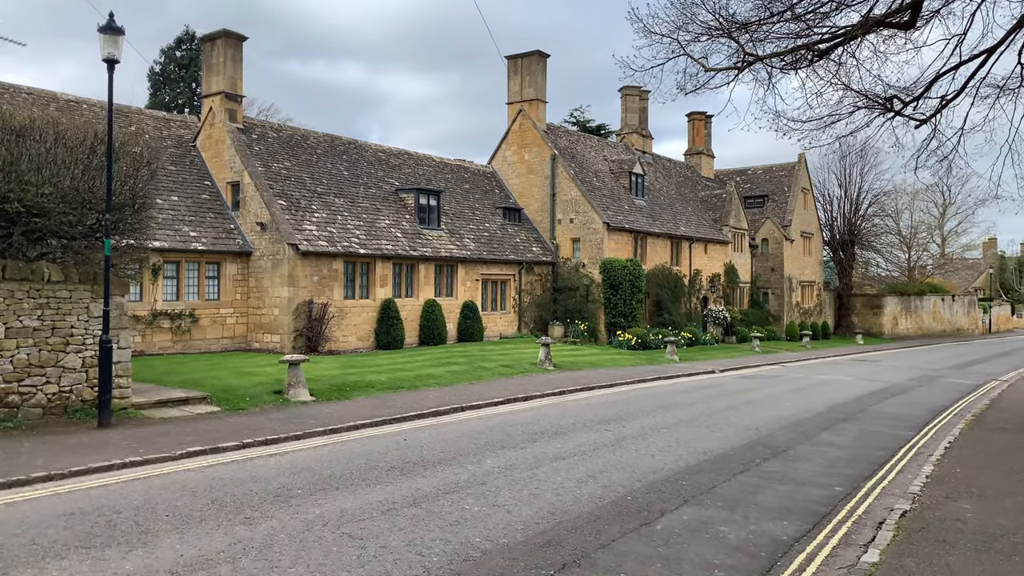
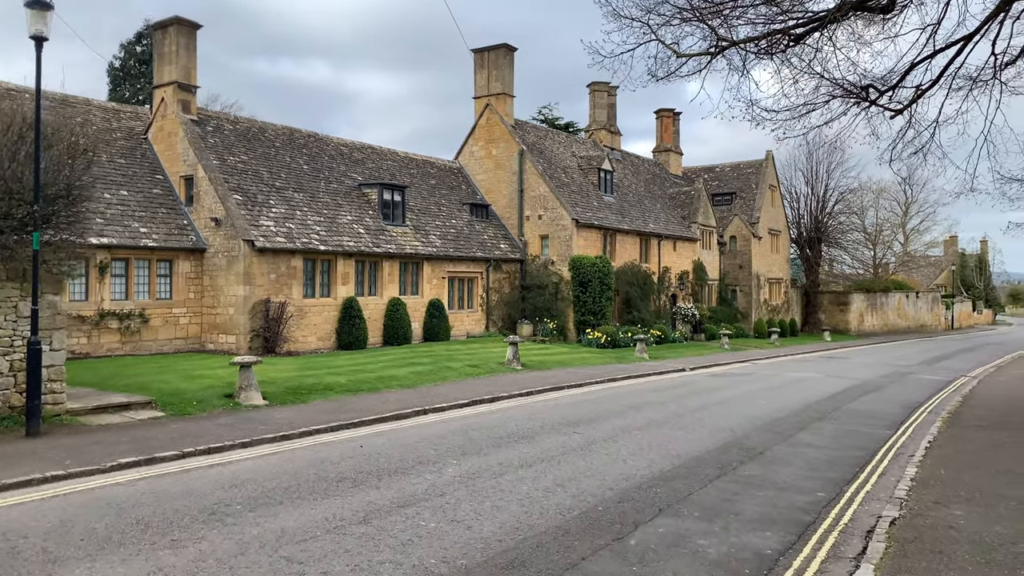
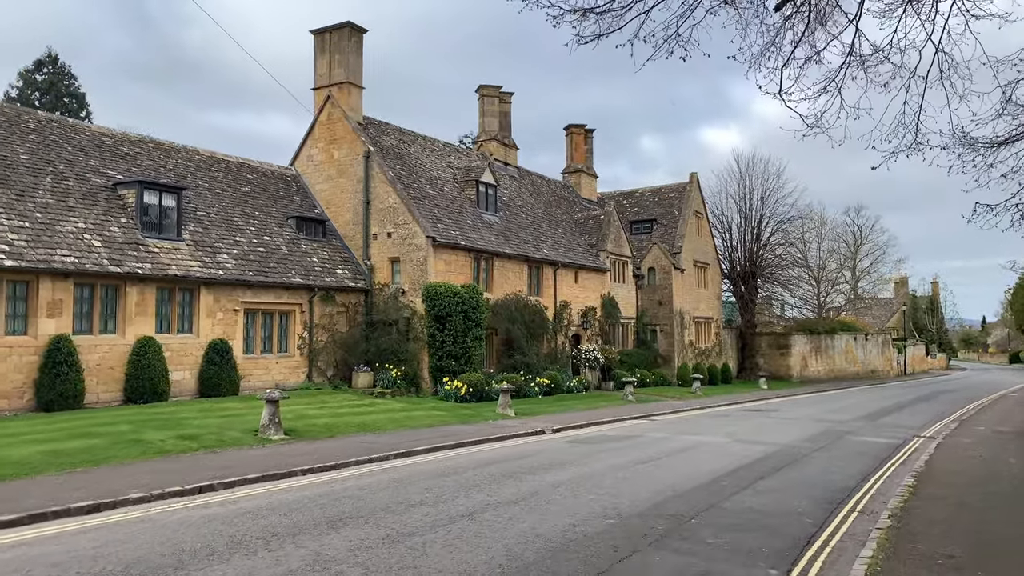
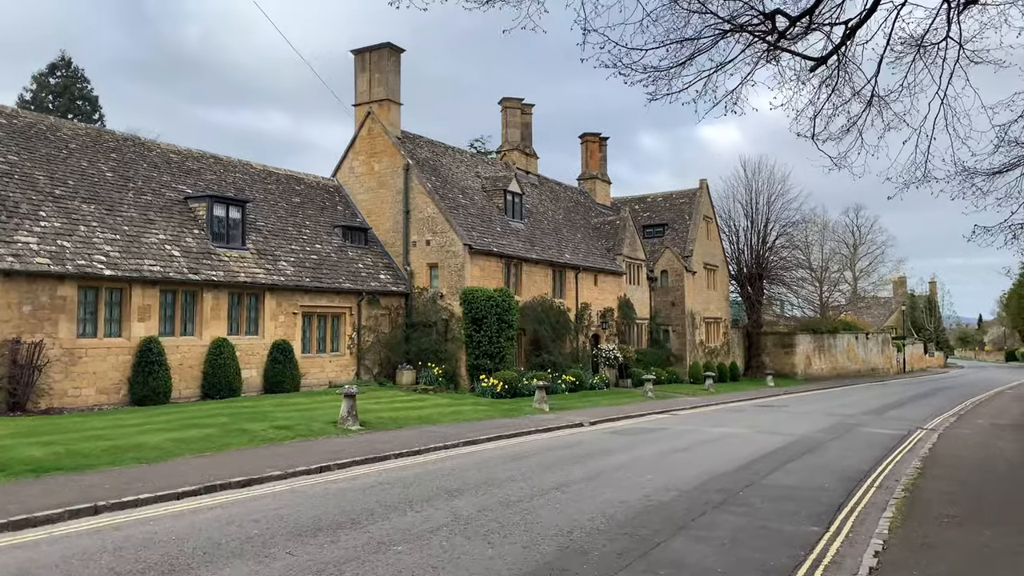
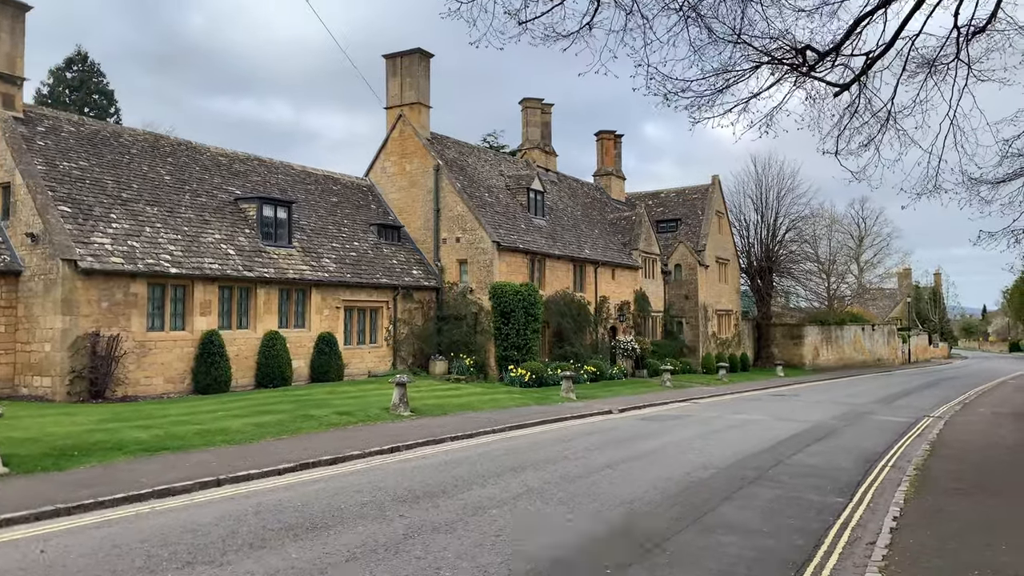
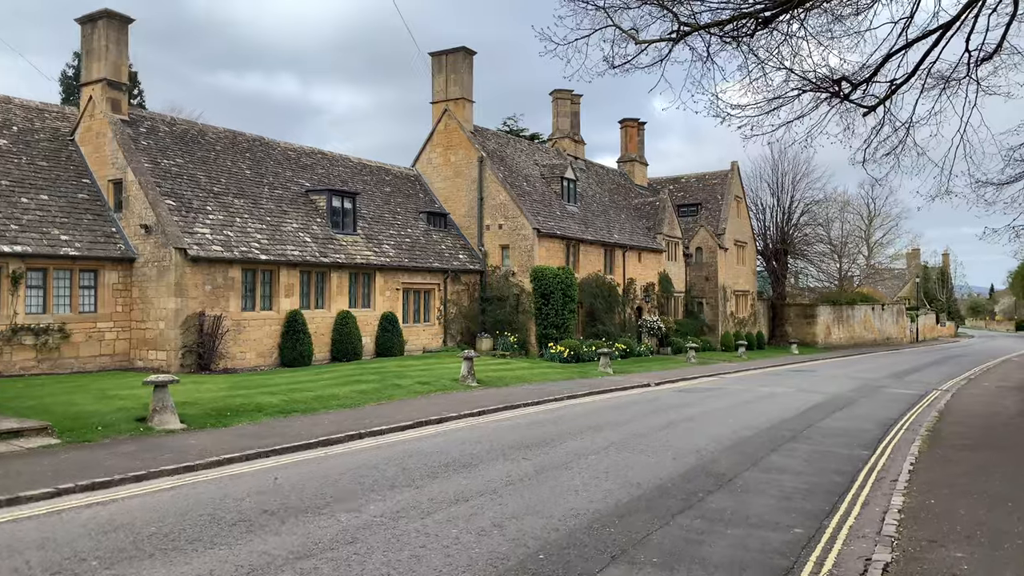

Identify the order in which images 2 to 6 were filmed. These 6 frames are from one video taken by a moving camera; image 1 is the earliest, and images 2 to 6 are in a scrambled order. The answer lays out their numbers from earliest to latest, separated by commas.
2, 6, 5, 4, 3
